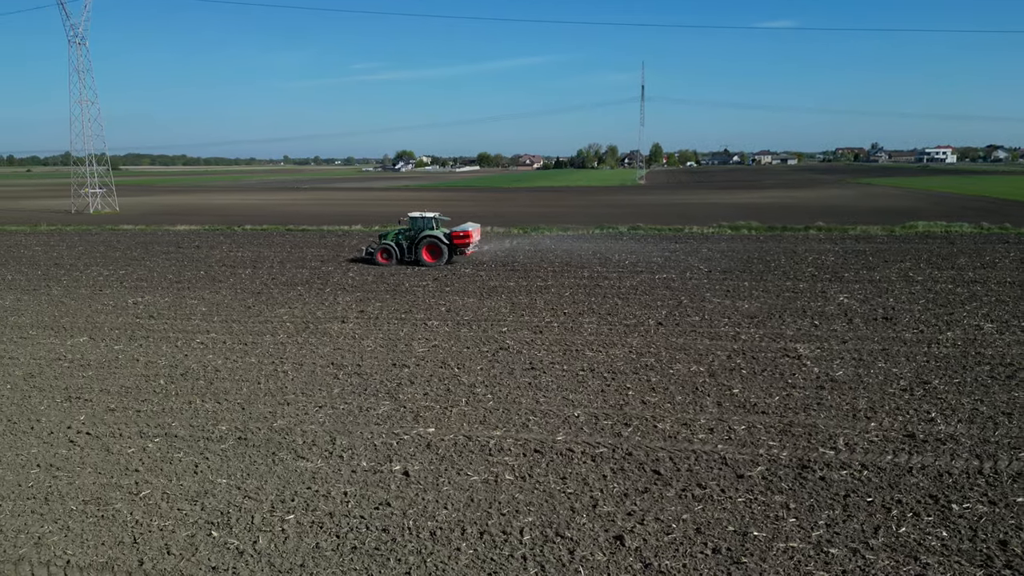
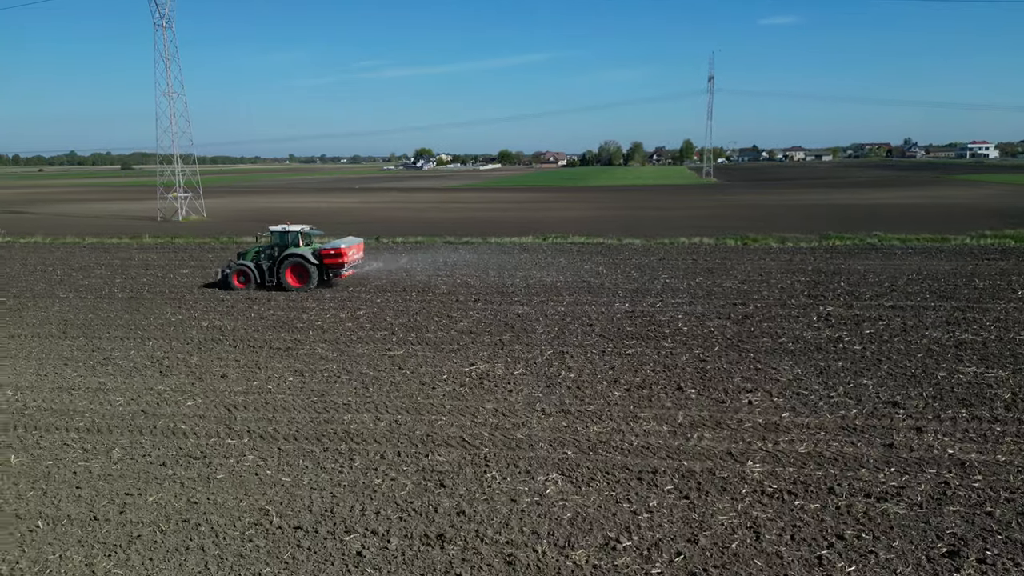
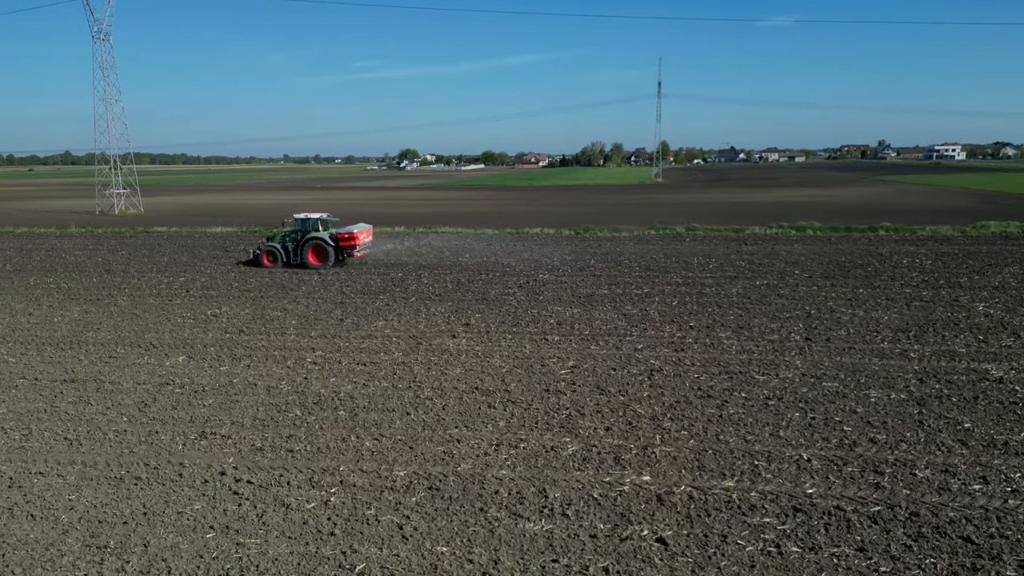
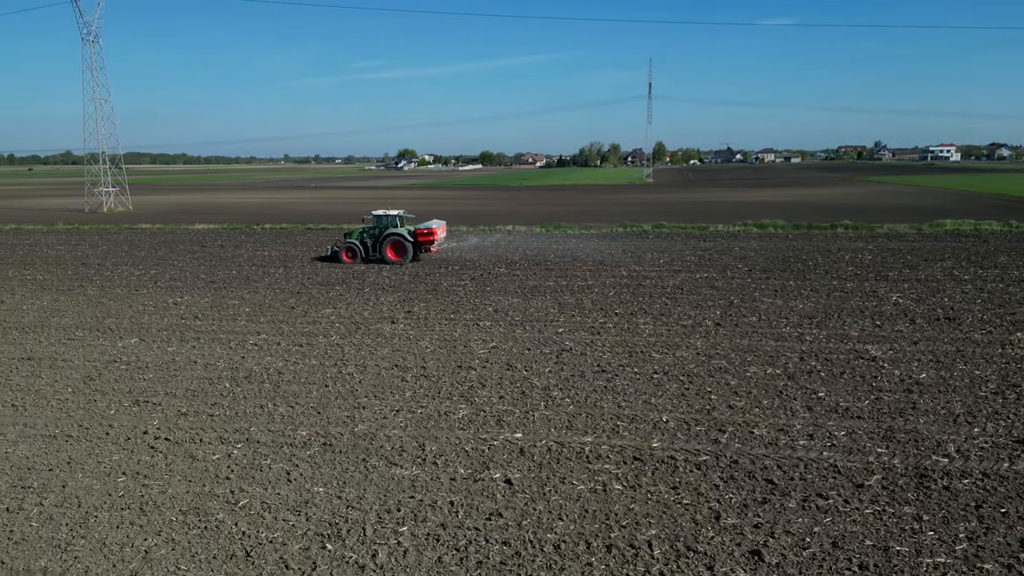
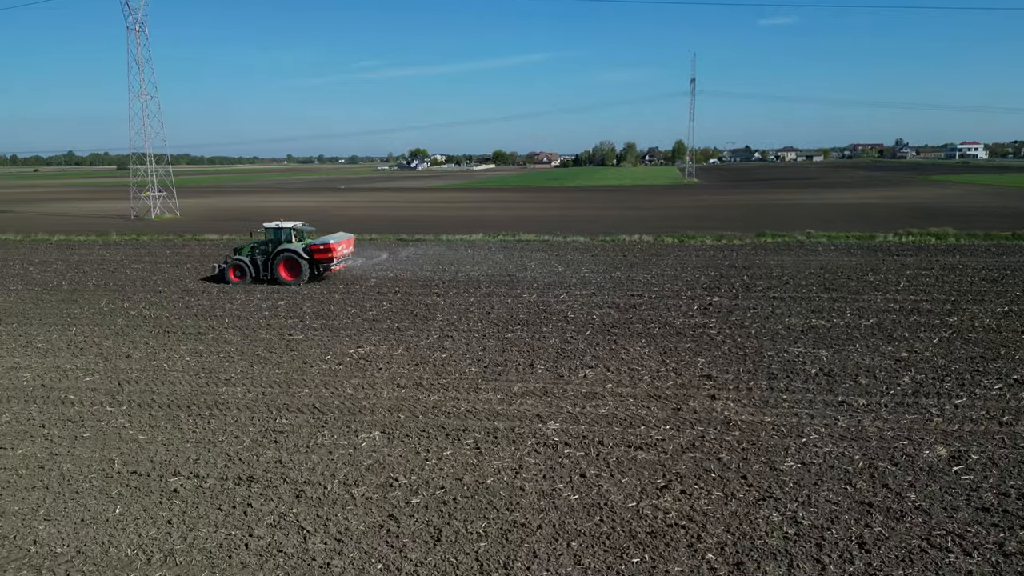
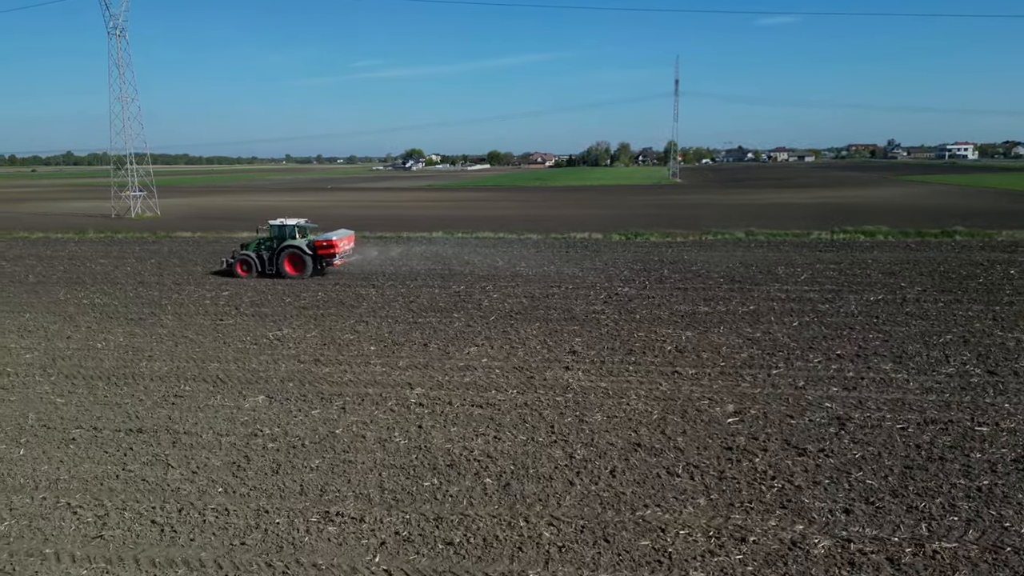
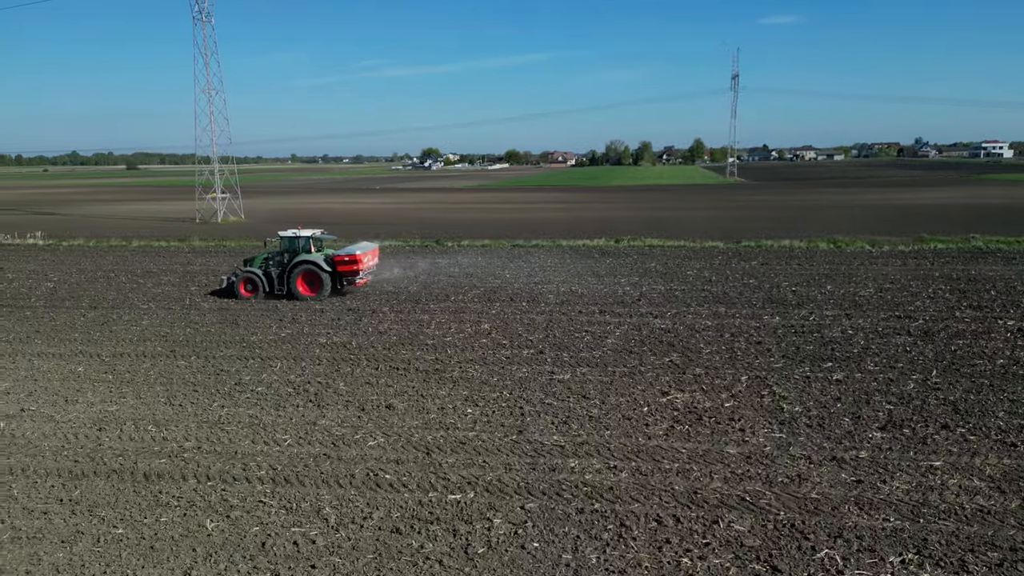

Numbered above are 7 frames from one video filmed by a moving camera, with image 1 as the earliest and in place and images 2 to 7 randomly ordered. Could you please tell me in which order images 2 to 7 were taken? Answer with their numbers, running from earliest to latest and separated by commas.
4, 3, 6, 5, 2, 7
